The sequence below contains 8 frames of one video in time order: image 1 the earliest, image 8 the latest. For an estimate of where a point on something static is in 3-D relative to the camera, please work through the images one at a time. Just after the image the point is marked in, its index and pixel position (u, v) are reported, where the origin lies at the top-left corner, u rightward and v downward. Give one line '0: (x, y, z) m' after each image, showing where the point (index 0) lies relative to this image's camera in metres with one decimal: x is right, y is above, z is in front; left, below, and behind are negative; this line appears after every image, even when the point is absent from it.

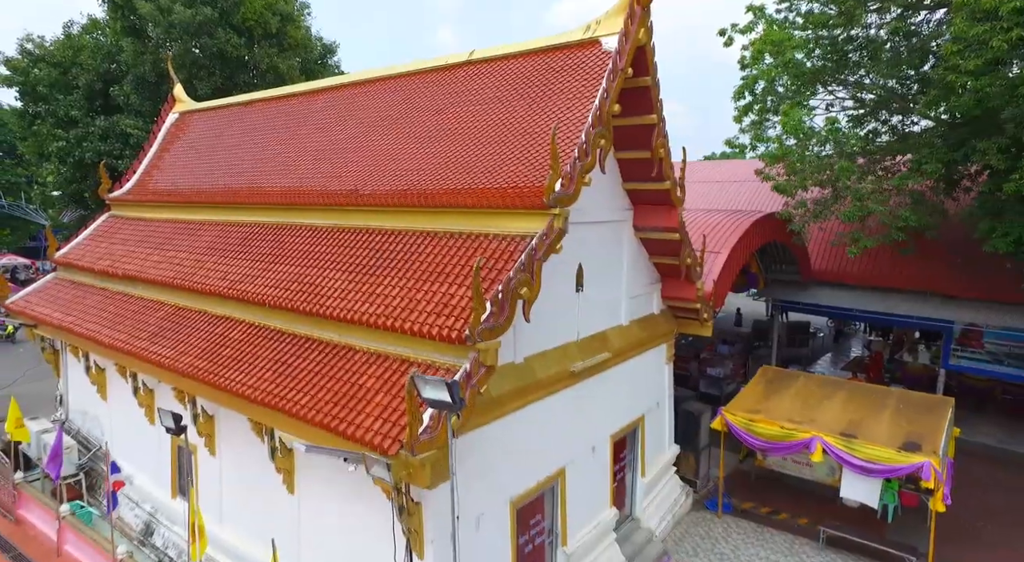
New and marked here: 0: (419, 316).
0: (-0.8, -0.3, +5.8) m
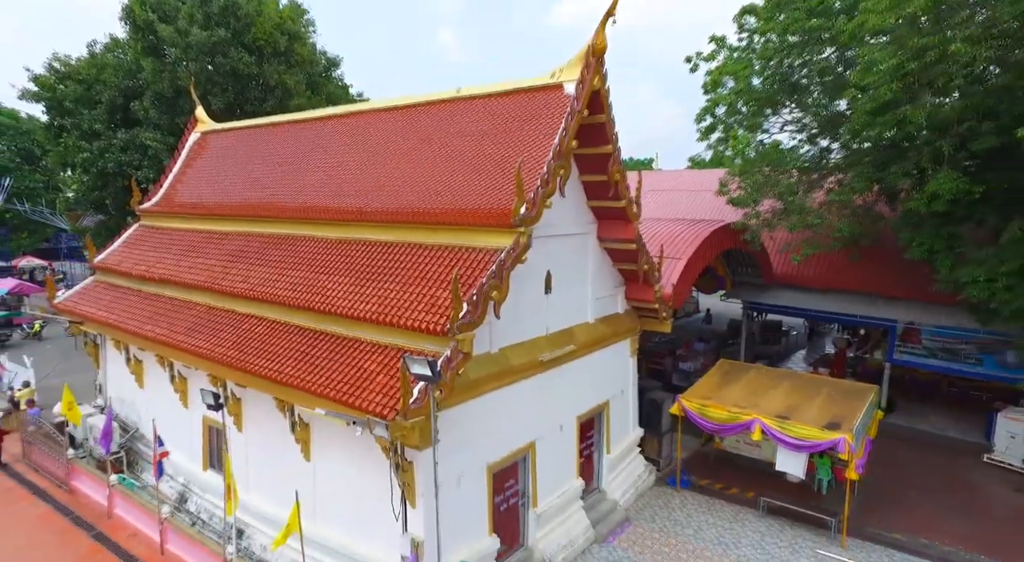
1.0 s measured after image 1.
0: (-1.1, -0.4, +7.2) m
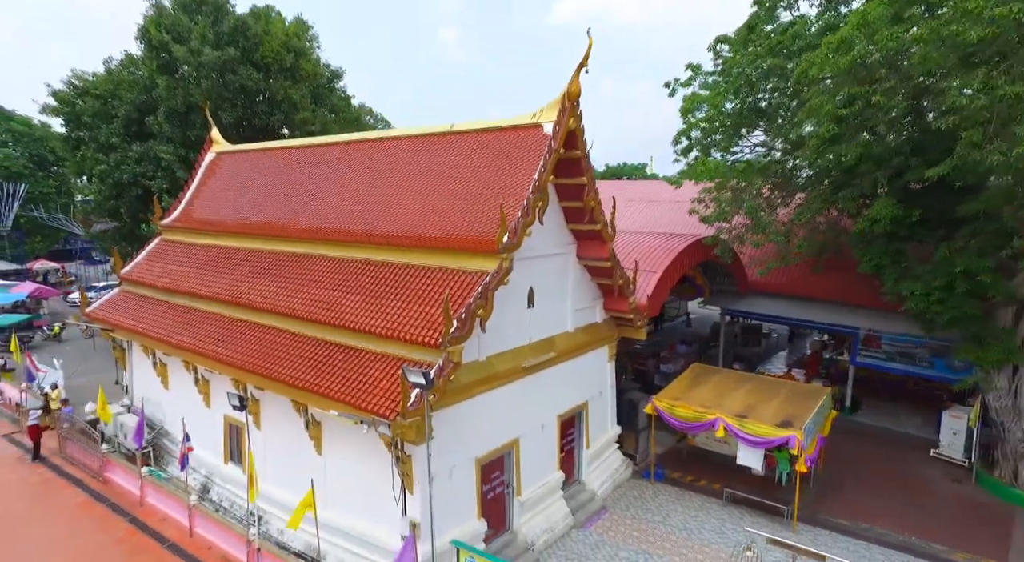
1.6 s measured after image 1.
0: (-1.3, -0.6, +8.4) m
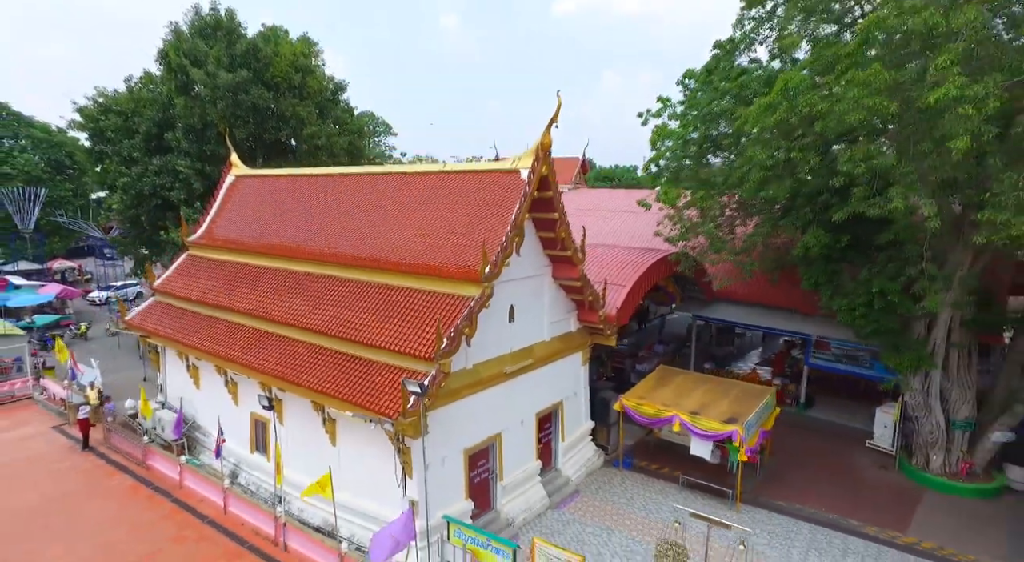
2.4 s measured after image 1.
0: (-1.7, -1.0, +10.2) m
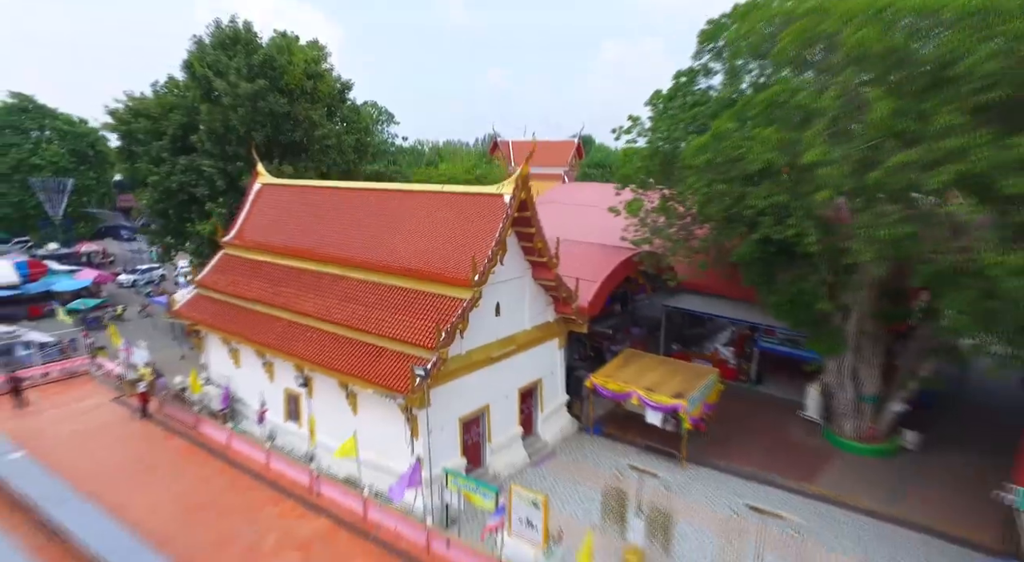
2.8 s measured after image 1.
0: (-2.0, -1.1, +13.0) m
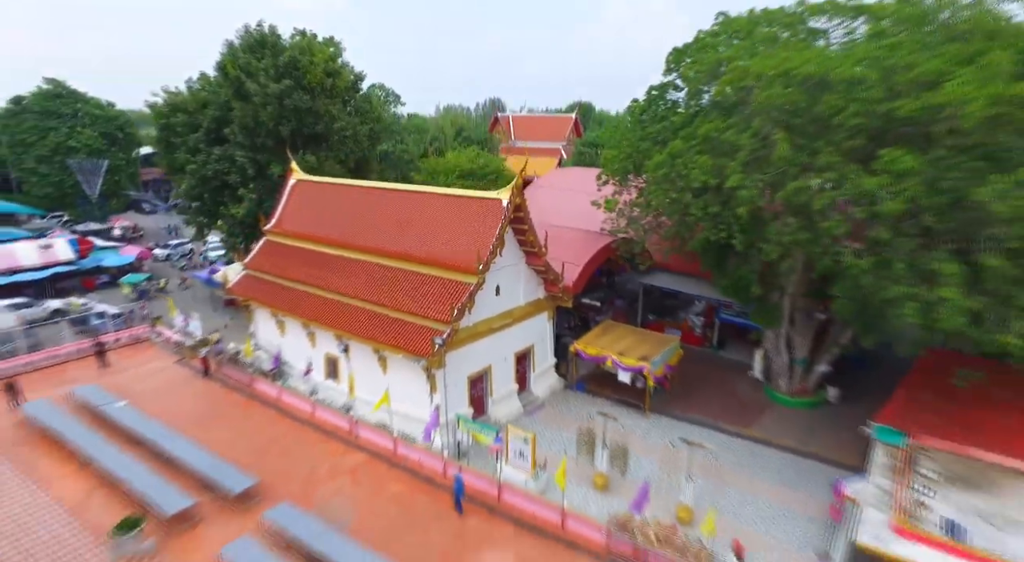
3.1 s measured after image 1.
0: (-2.1, -0.8, +16.6) m
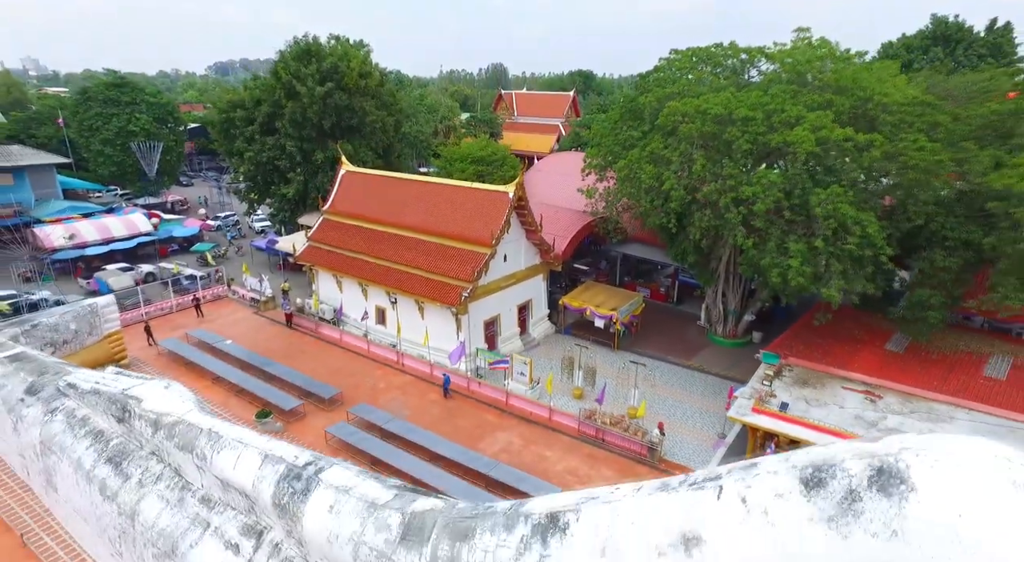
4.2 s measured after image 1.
0: (-1.9, +0.2, +23.0) m
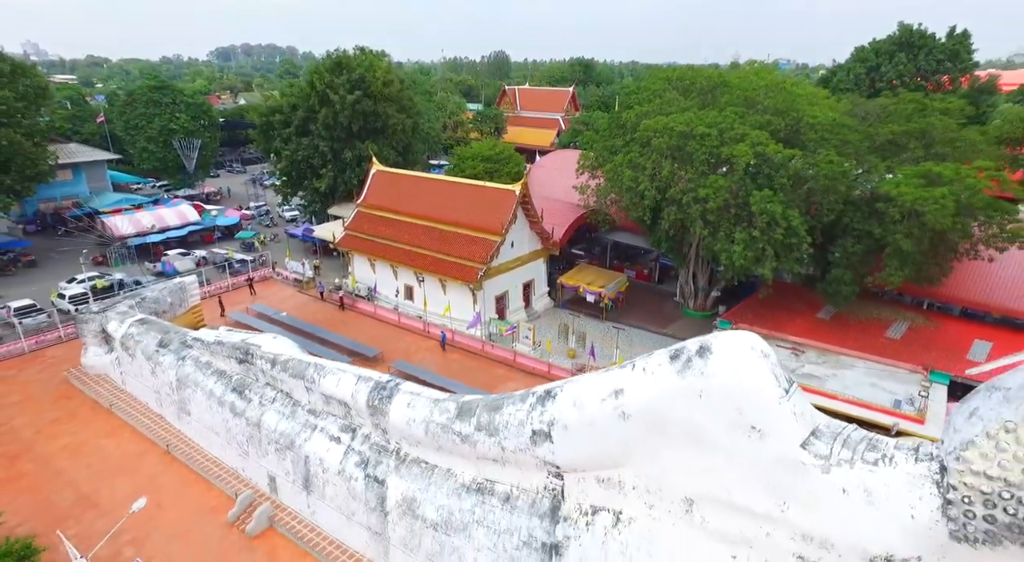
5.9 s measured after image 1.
0: (-1.7, +1.0, +28.0) m
